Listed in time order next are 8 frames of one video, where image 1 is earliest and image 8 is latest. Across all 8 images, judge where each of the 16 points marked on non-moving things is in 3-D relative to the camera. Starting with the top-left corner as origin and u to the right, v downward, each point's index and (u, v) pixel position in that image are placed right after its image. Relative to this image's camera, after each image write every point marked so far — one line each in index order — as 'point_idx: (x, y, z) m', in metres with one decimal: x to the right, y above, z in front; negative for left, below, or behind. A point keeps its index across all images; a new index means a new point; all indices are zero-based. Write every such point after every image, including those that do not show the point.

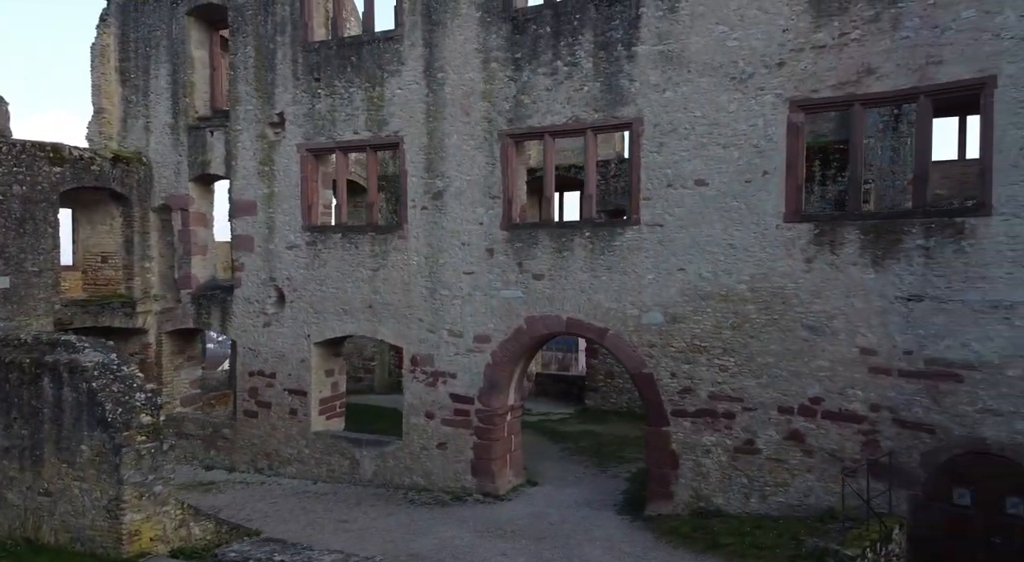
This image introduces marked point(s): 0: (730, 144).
0: (+2.3, +1.4, +7.7) m
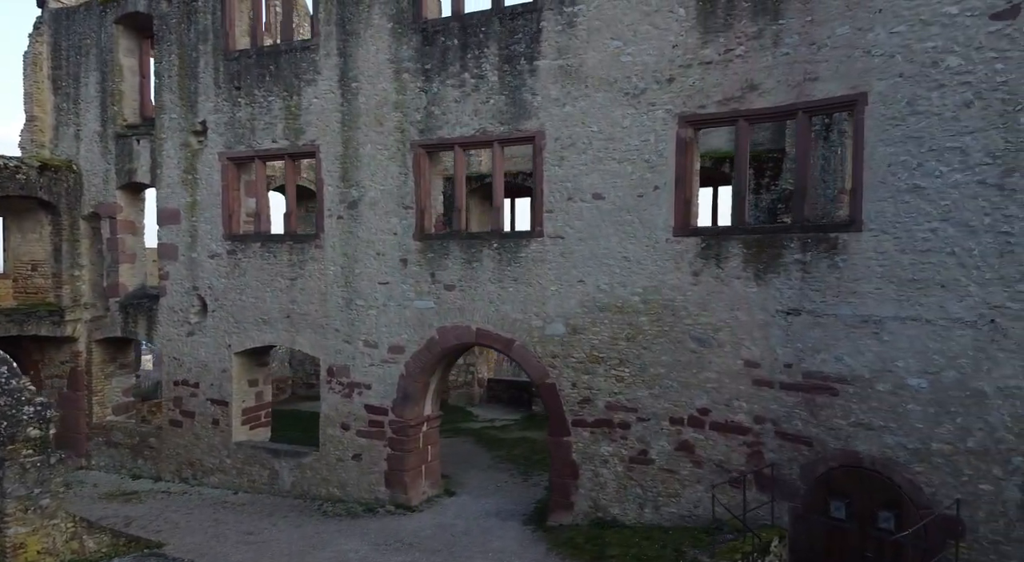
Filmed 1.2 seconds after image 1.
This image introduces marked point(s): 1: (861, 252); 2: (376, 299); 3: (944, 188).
0: (+1.2, +1.3, +7.8) m
1: (+3.0, +0.2, +6.4) m
2: (-1.7, -0.2, +9.4) m
3: (+3.4, +0.7, +5.9) m
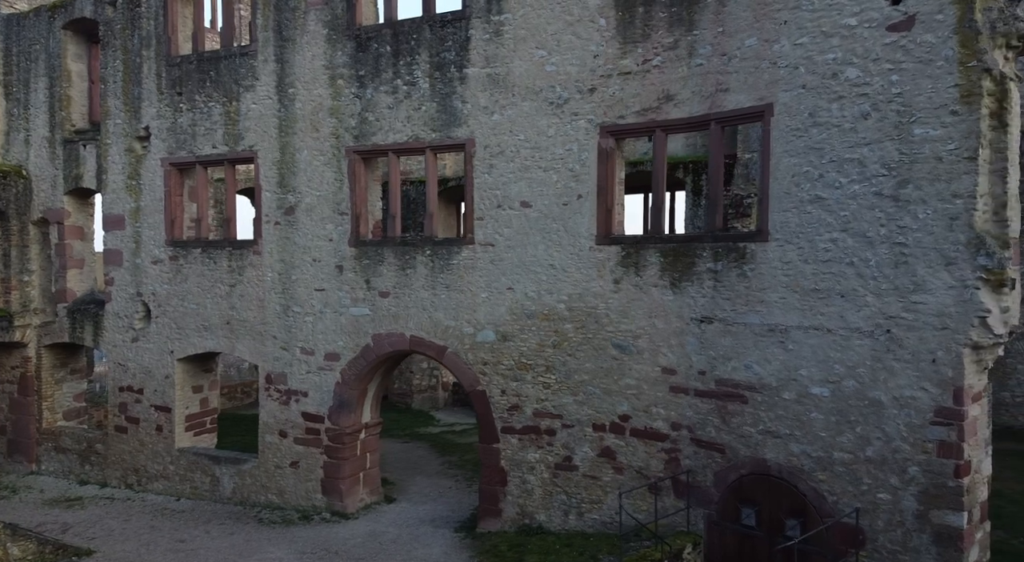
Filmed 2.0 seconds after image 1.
0: (+0.4, +1.2, +7.8) m
1: (+2.2, +0.2, +6.5) m
2: (-2.5, -0.3, +9.4) m
3: (+2.6, +0.6, +6.0) m
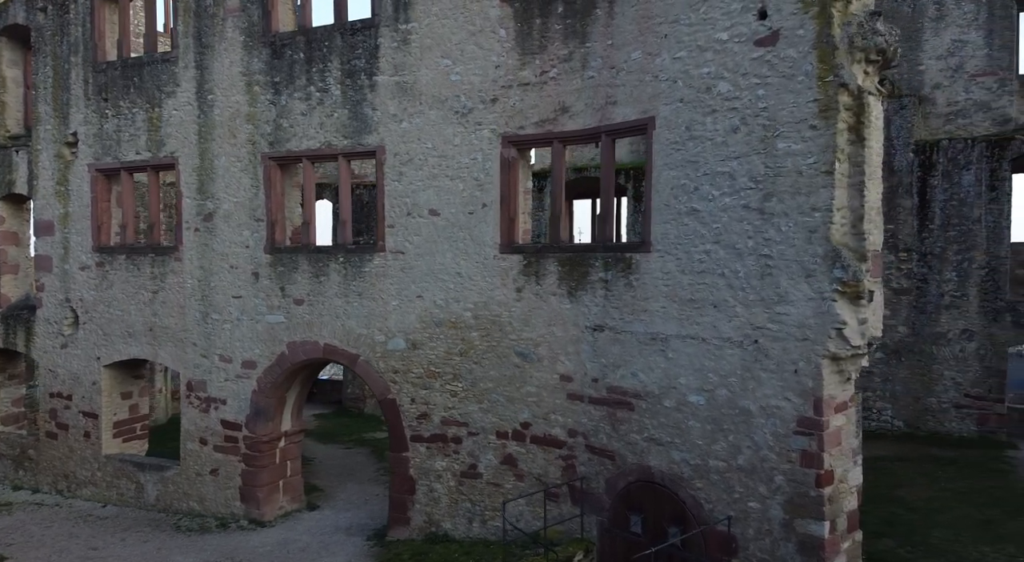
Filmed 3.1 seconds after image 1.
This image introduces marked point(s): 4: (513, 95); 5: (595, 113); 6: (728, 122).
0: (-0.6, +1.1, +7.8) m
1: (+1.2, +0.1, +6.5) m
2: (-3.5, -0.4, +9.4) m
3: (+1.7, +0.6, +6.0) m
4: (0.0, +1.8, +7.5) m
5: (+0.8, +1.5, +6.9) m
6: (+1.7, +1.2, +5.9) m
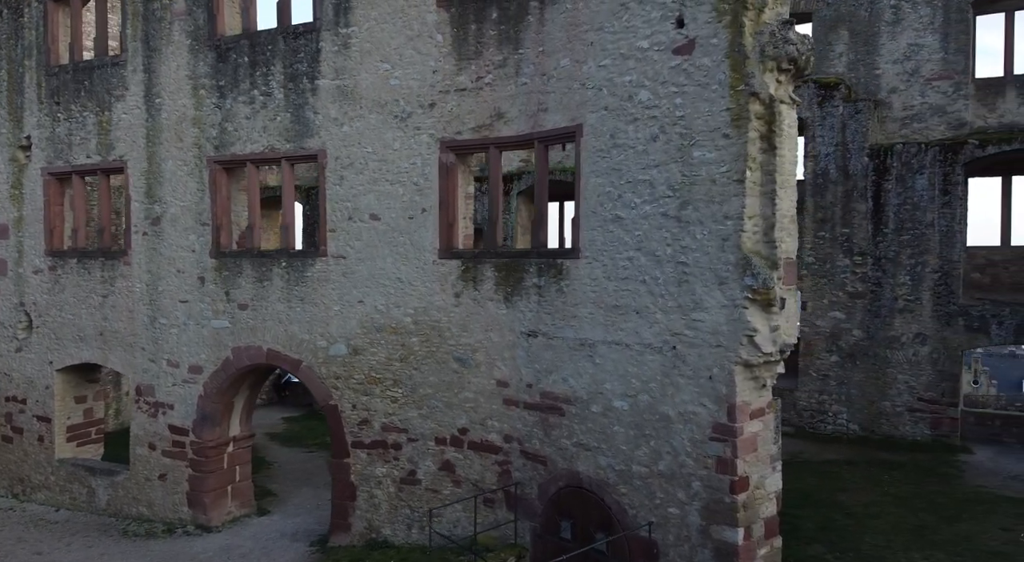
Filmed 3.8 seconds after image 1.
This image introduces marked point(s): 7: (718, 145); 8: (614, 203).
0: (-1.2, +1.0, +7.8) m
1: (+0.6, 0.0, +6.5) m
2: (-4.1, -0.4, +9.4) m
3: (+1.0, +0.5, +6.0) m
4: (-0.6, +1.8, +7.4) m
5: (+0.1, +1.5, +6.9) m
6: (+1.1, +1.2, +5.9) m
7: (+1.5, +1.0, +5.5) m
8: (+0.9, +0.6, +6.2) m
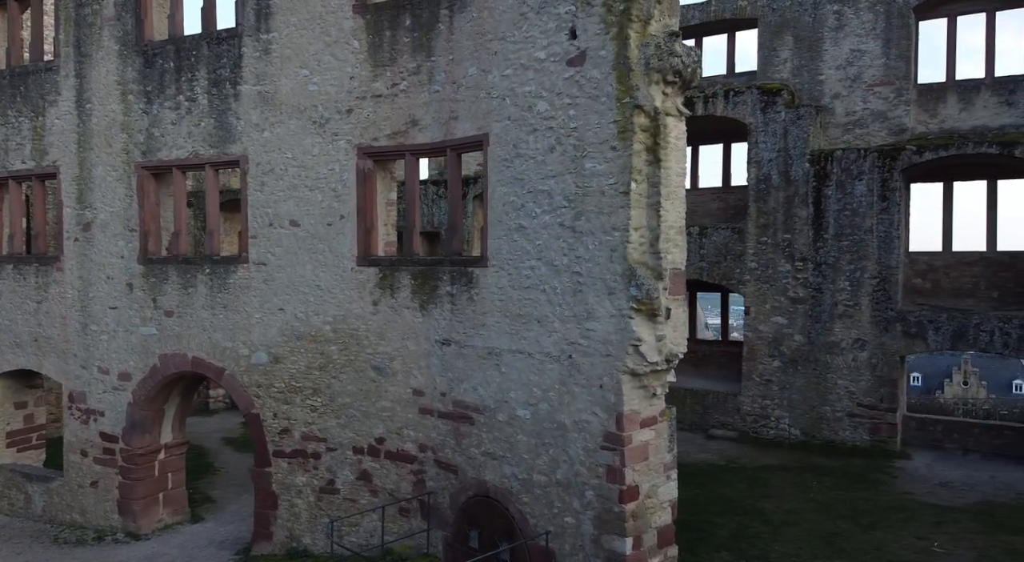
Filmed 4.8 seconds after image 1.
0: (-2.0, +1.0, +7.8) m
1: (-0.2, 0.0, +6.5) m
2: (-5.0, -0.5, +9.4) m
3: (+0.2, +0.4, +6.0) m
4: (-1.4, +1.7, +7.4) m
5: (-0.7, +1.4, +6.9) m
6: (+0.3, +1.1, +5.9) m
7: (+0.7, +0.9, +5.5) m
8: (0.0, +0.6, +6.1) m
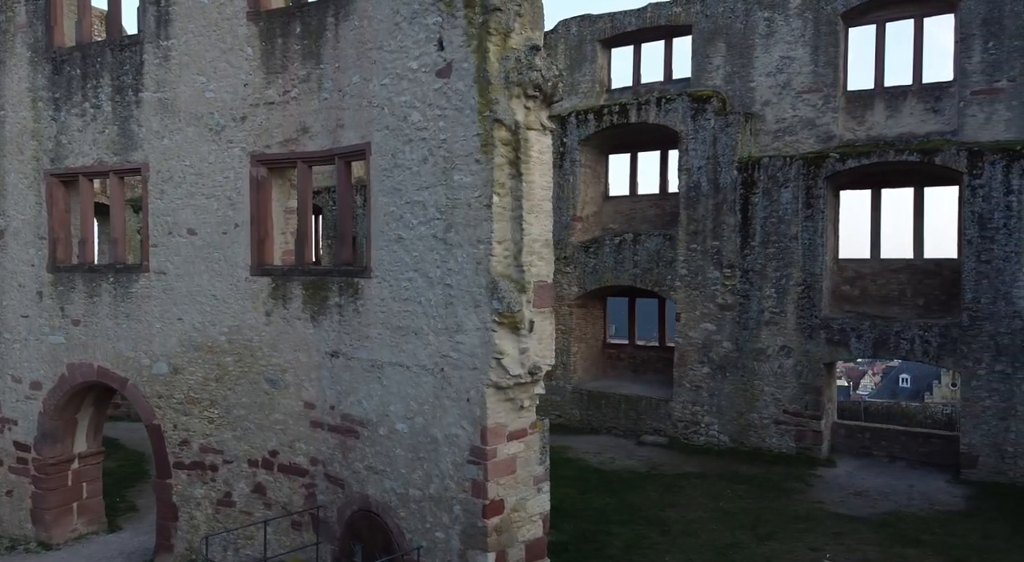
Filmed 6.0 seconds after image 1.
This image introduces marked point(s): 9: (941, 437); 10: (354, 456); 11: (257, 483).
0: (-3.0, +0.9, +7.7) m
1: (-1.2, -0.1, +6.4) m
2: (-6.0, -0.6, +9.3) m
3: (-0.8, +0.3, +5.9) m
4: (-2.4, +1.6, +7.3) m
5: (-1.7, +1.3, +6.8) m
6: (-0.7, +1.0, +5.9) m
7: (-0.3, +0.8, +5.5) m
8: (-0.9, +0.5, +6.1) m
9: (+5.8, -2.1, +10.3) m
10: (-1.4, -1.5, +6.6) m
11: (-2.5, -2.0, +7.5) m
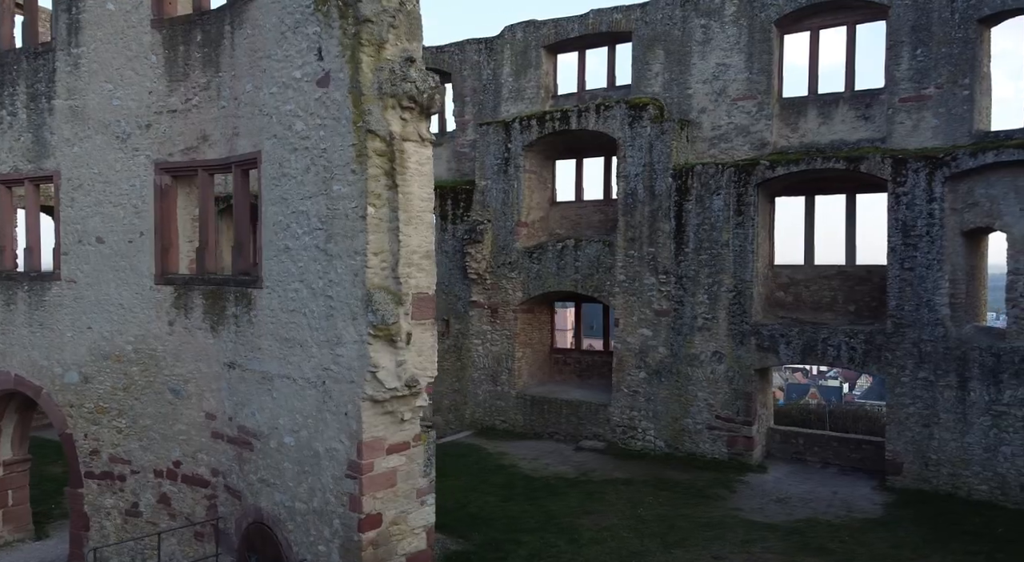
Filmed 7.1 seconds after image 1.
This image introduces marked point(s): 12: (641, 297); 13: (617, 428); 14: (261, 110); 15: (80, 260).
0: (-3.9, +0.8, +7.7) m
1: (-2.1, -0.2, +6.4) m
2: (-6.9, -0.7, +9.2) m
3: (-1.7, +0.3, +5.9) m
4: (-3.3, +1.5, +7.3) m
5: (-2.6, +1.2, +6.8) m
6: (-1.6, +0.9, +5.9) m
7: (-1.2, +0.7, +5.5) m
8: (-1.8, +0.4, +6.1) m
9: (+4.9, -2.2, +10.3) m
10: (-2.3, -1.6, +6.6) m
11: (-3.4, -2.1, +7.4) m
12: (+1.9, -0.2, +11.2) m
13: (+1.6, -2.2, +11.5) m
14: (-2.1, +1.4, +6.4) m
15: (-4.5, +0.2, +8.0) m
